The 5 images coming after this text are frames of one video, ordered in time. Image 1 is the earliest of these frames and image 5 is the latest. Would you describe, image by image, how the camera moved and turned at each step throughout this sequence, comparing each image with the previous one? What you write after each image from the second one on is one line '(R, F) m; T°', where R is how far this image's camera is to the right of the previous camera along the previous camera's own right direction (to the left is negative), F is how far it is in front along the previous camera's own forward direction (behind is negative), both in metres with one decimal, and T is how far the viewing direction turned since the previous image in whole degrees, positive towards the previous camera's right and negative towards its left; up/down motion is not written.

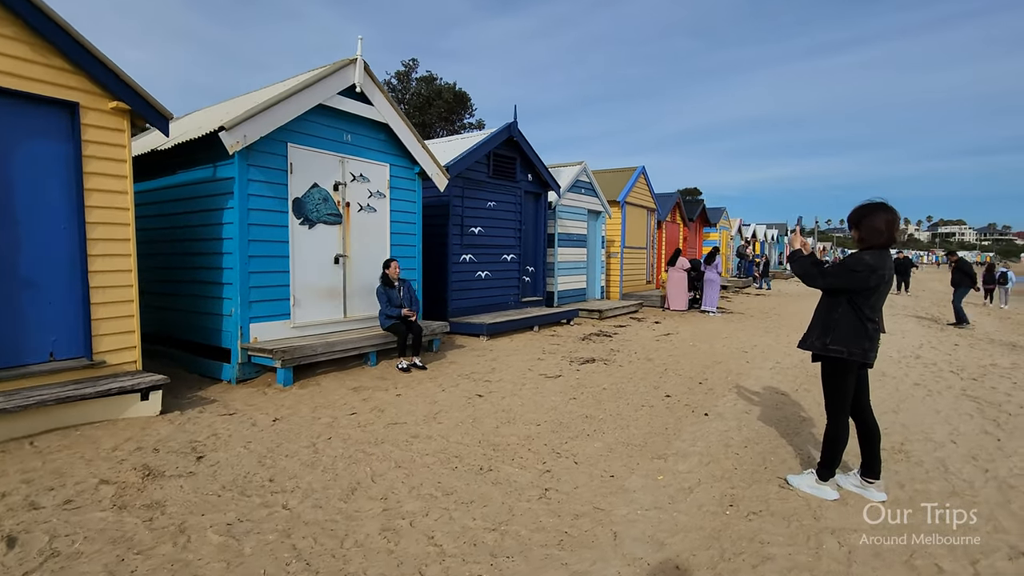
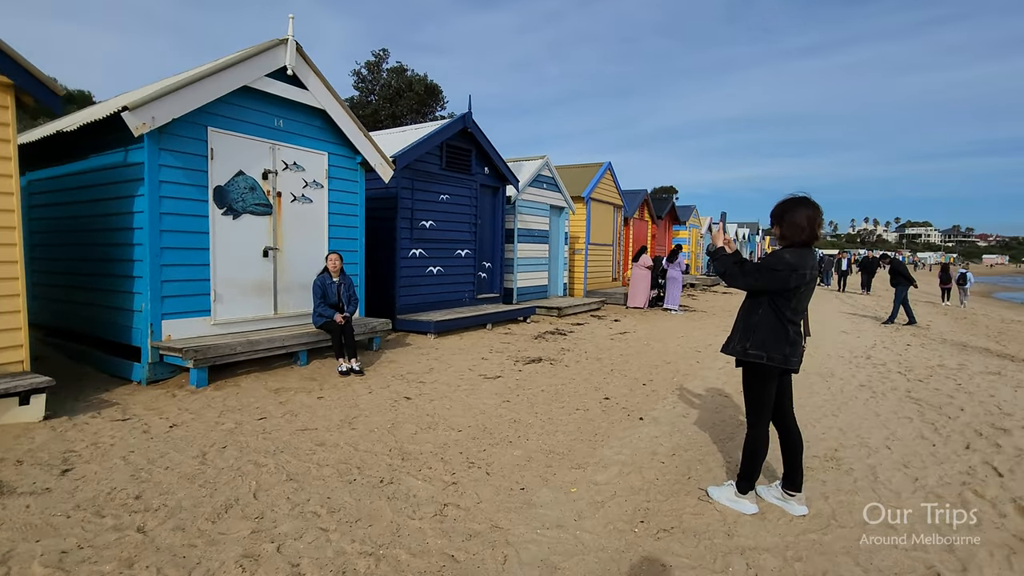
(+0.5, +0.3) m; +2°
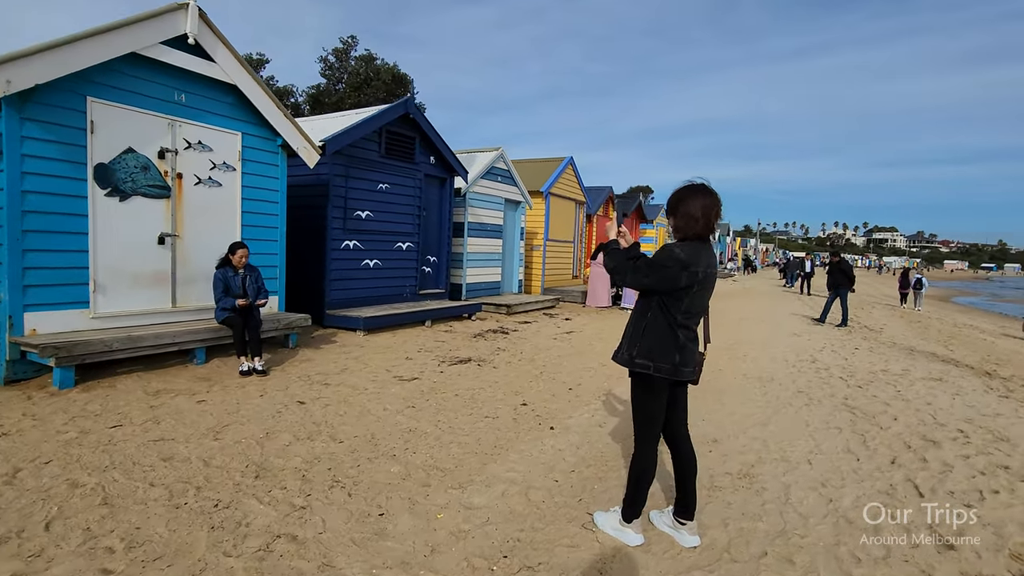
(+0.7, +0.5) m; +2°
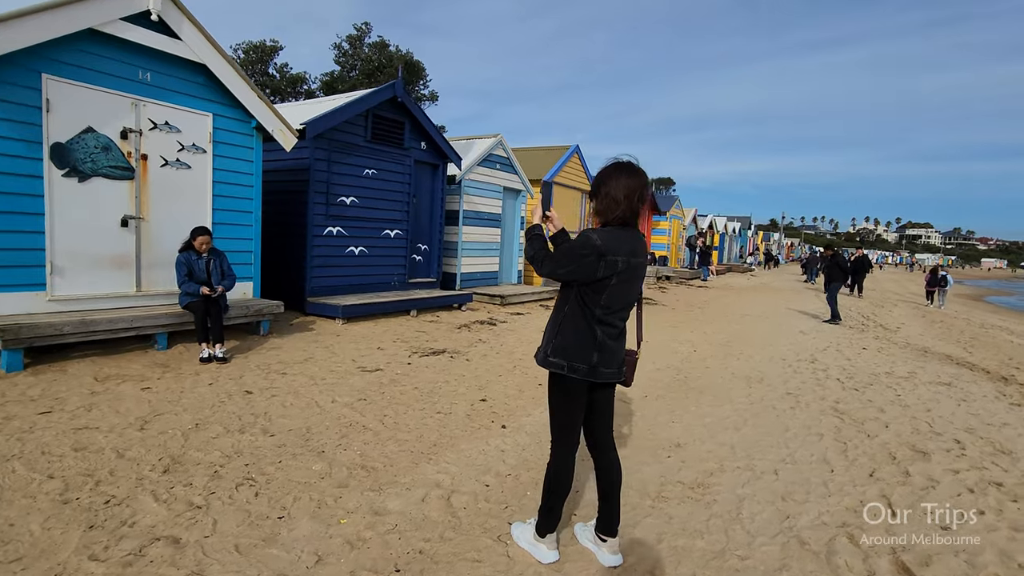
(+0.6, +0.3) m; -2°
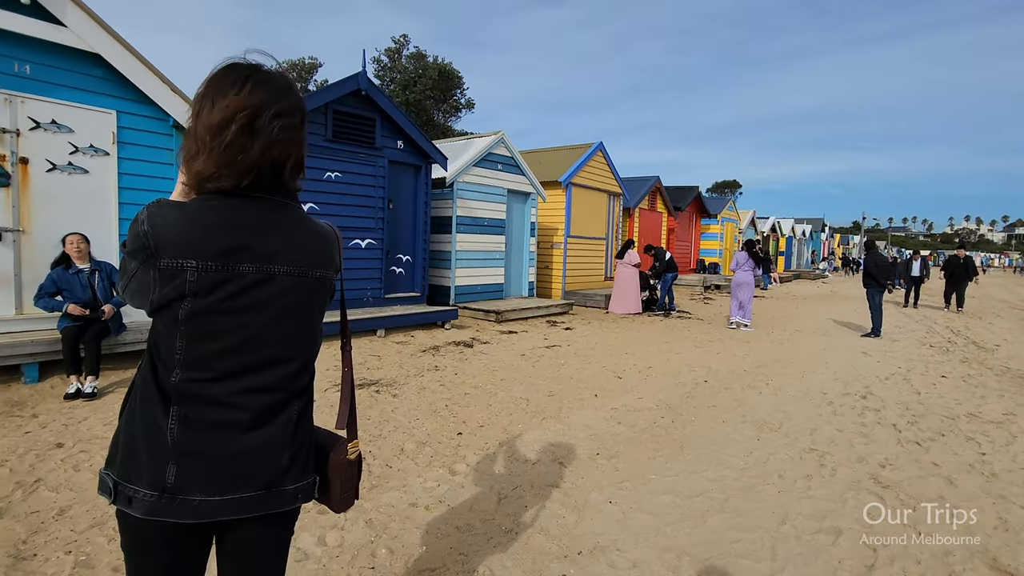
(+1.3, +1.5) m; -7°
